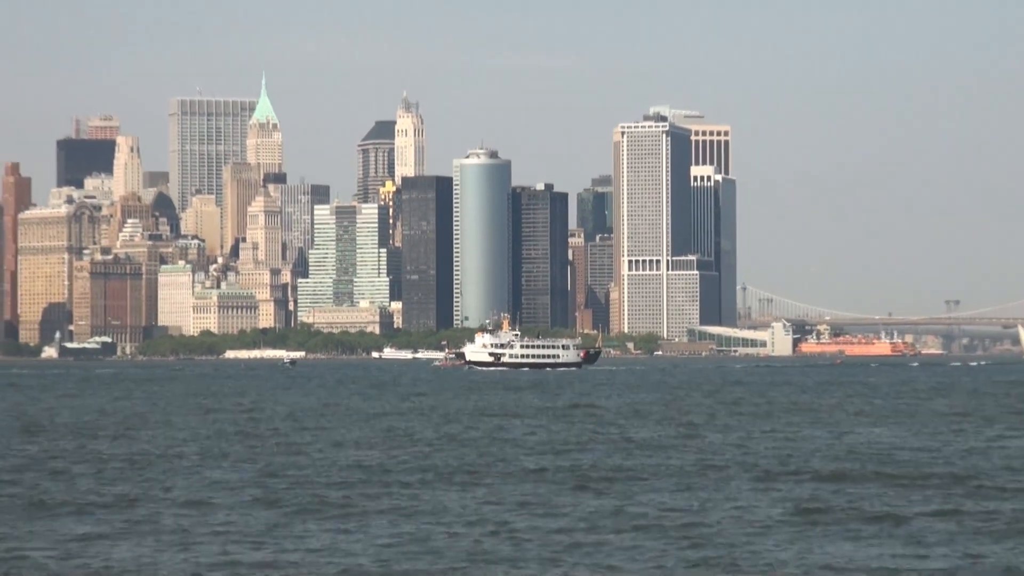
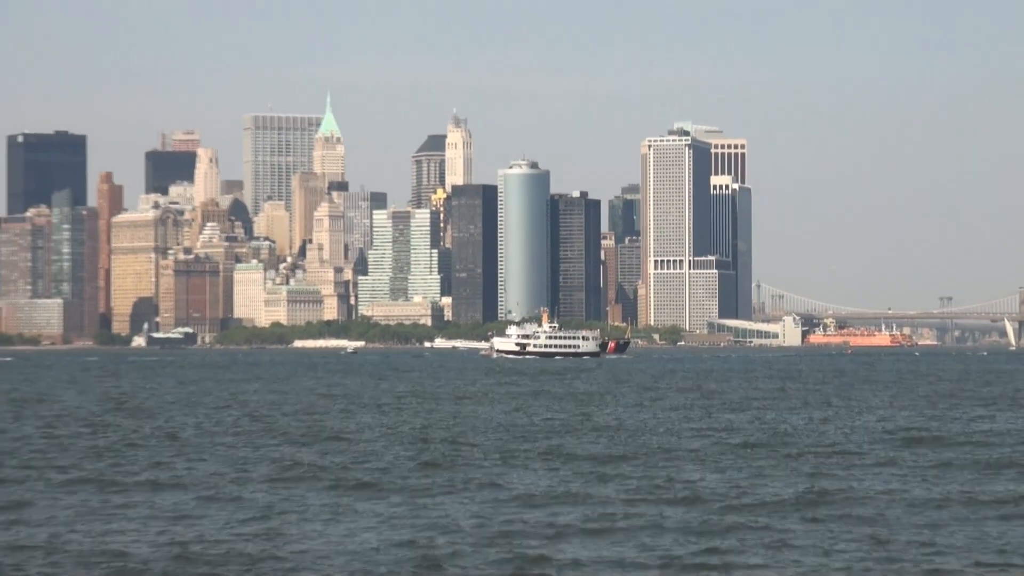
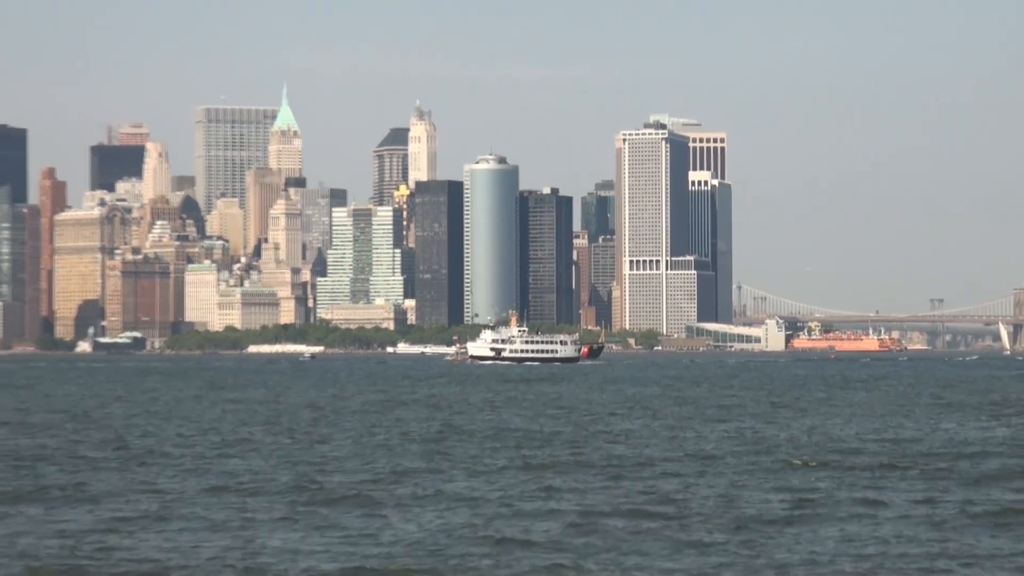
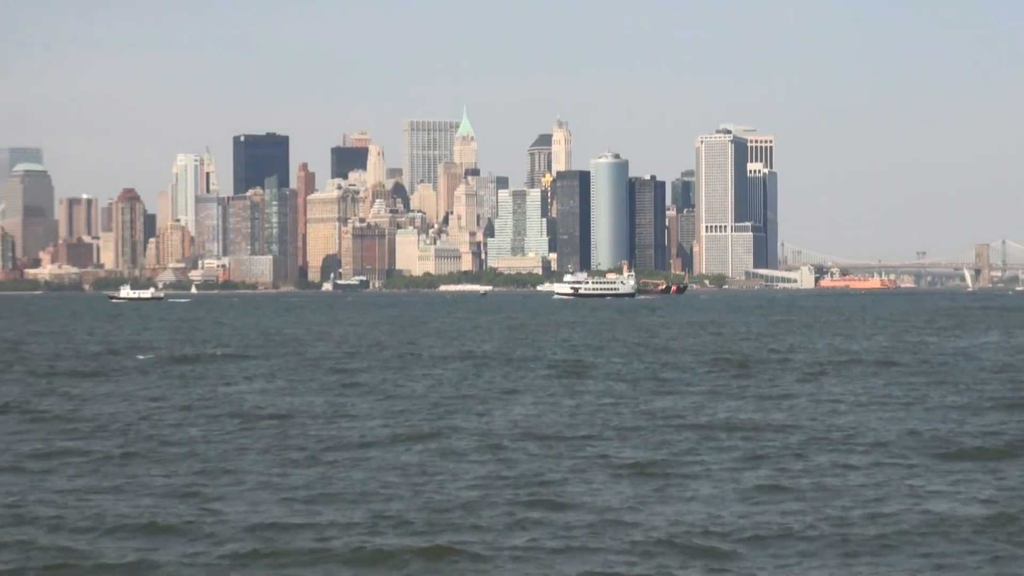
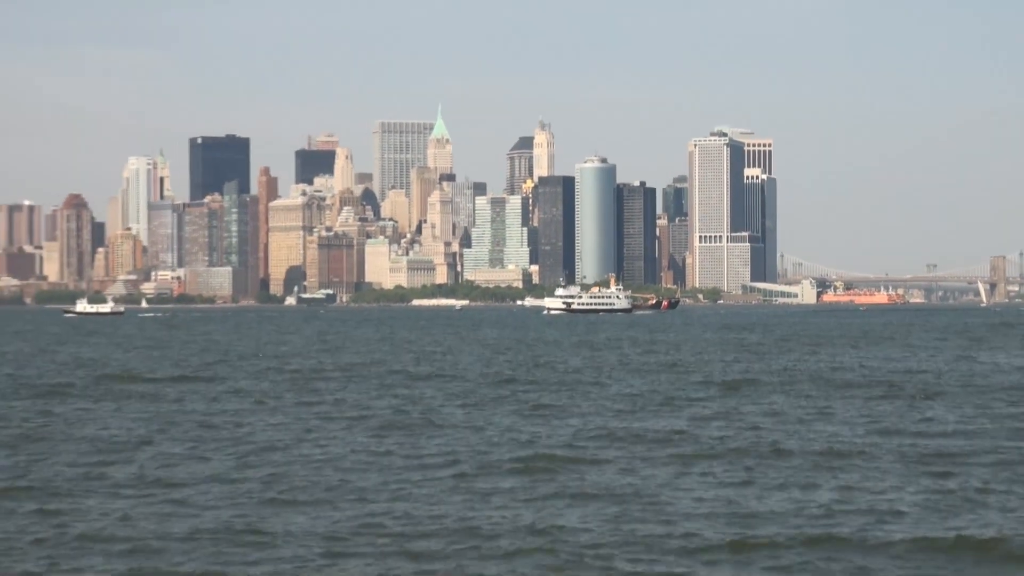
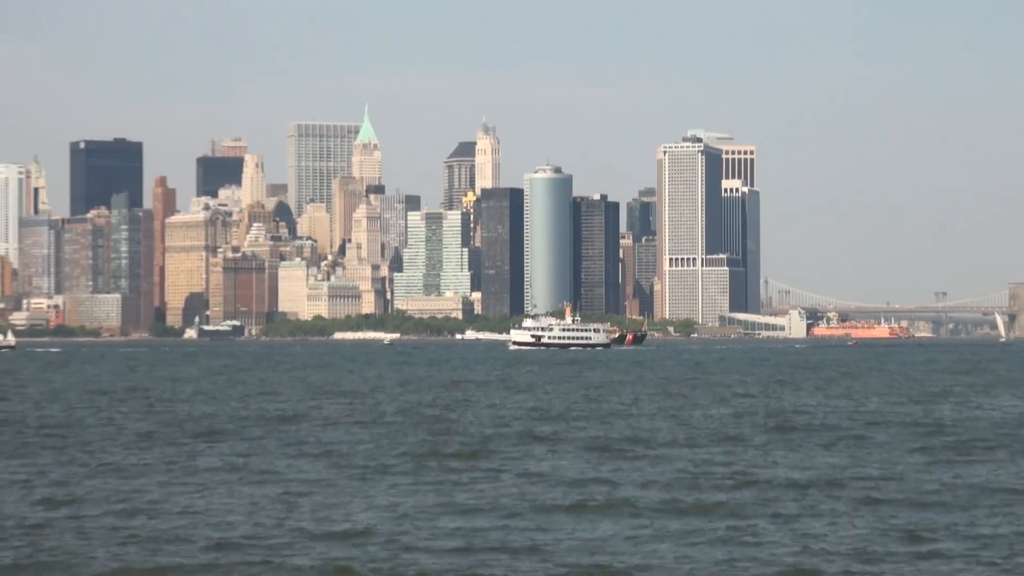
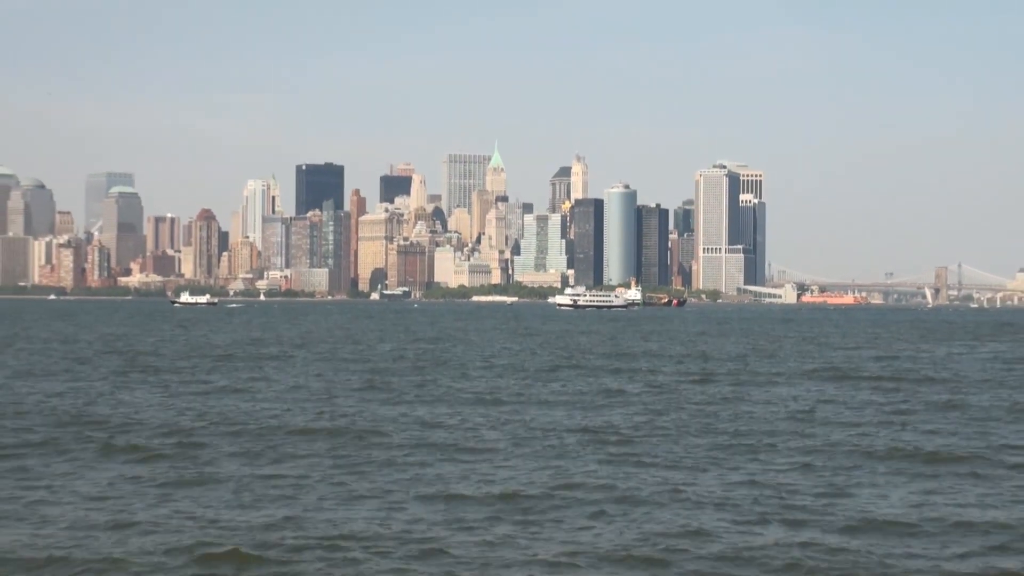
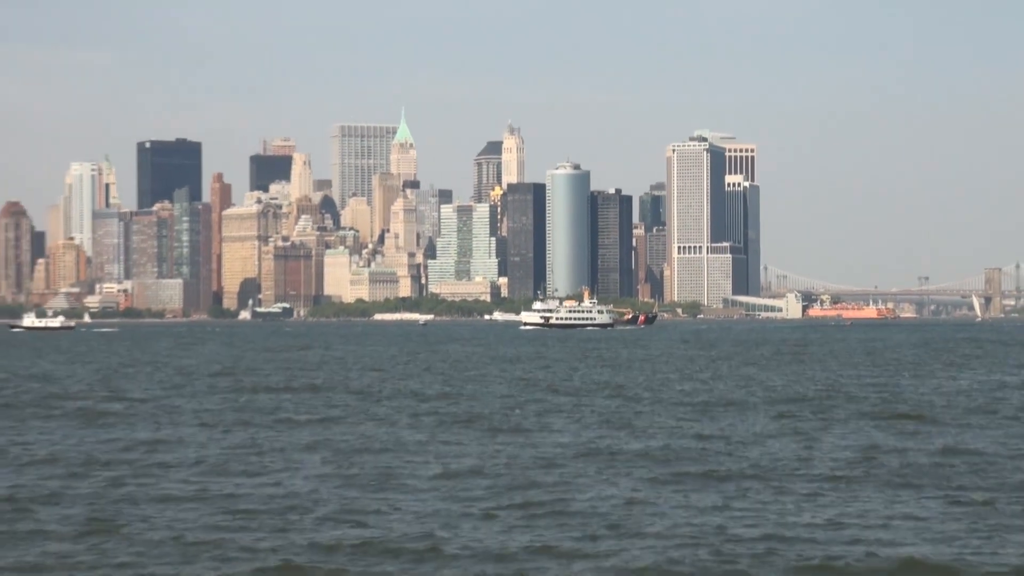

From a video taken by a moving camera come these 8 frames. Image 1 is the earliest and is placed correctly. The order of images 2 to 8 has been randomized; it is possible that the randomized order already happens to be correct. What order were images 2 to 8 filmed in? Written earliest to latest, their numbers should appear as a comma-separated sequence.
3, 2, 6, 8, 5, 4, 7
